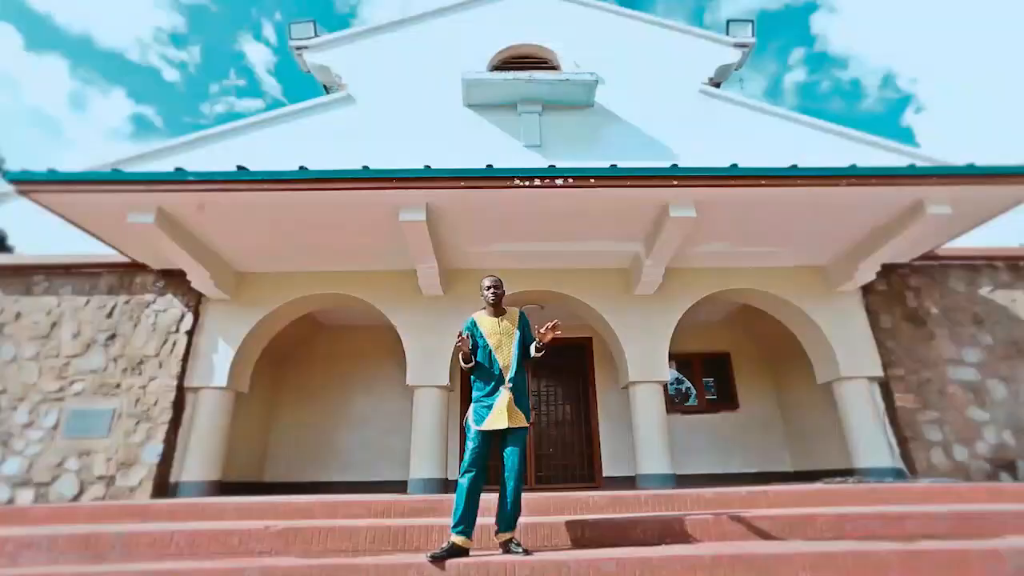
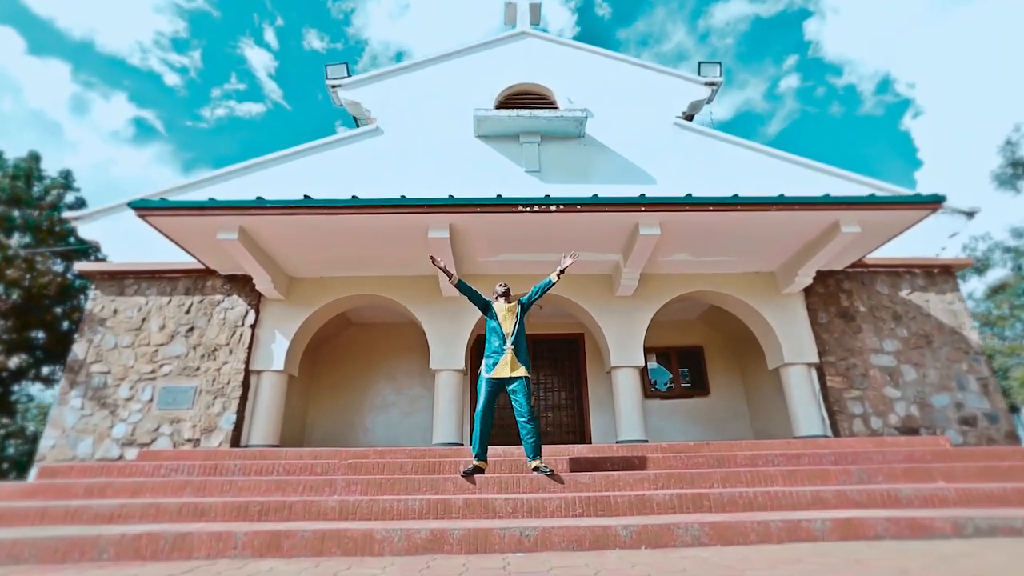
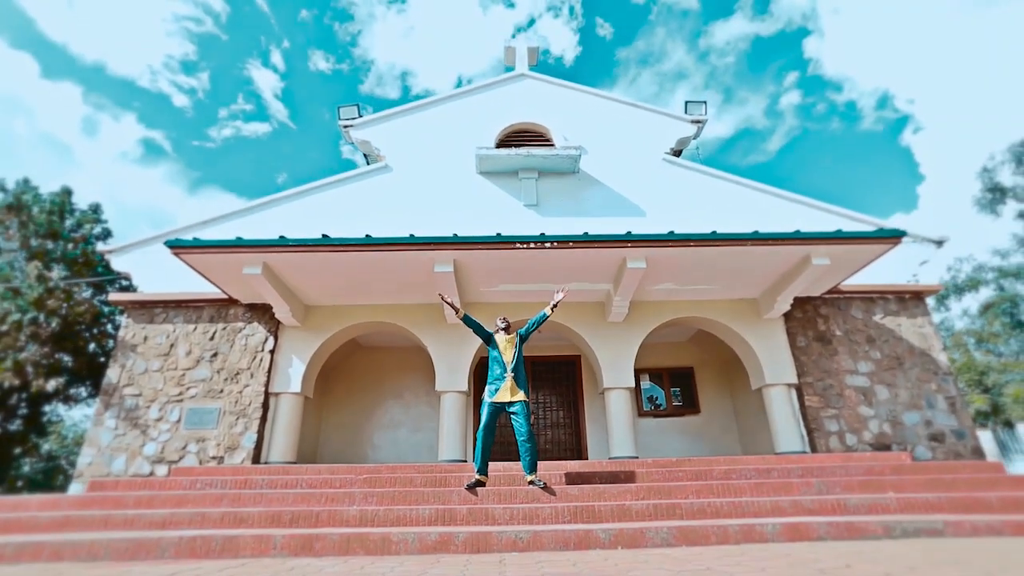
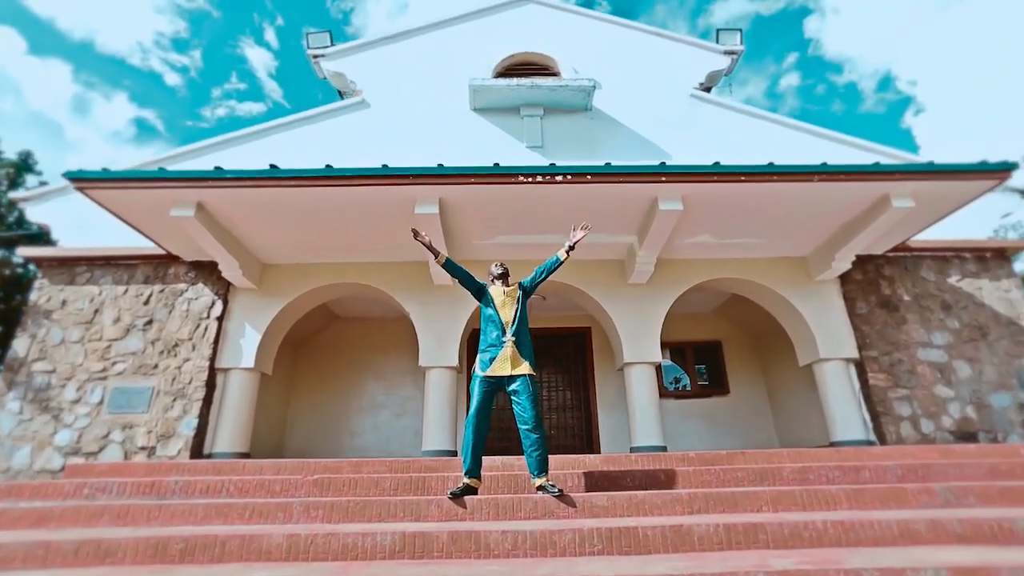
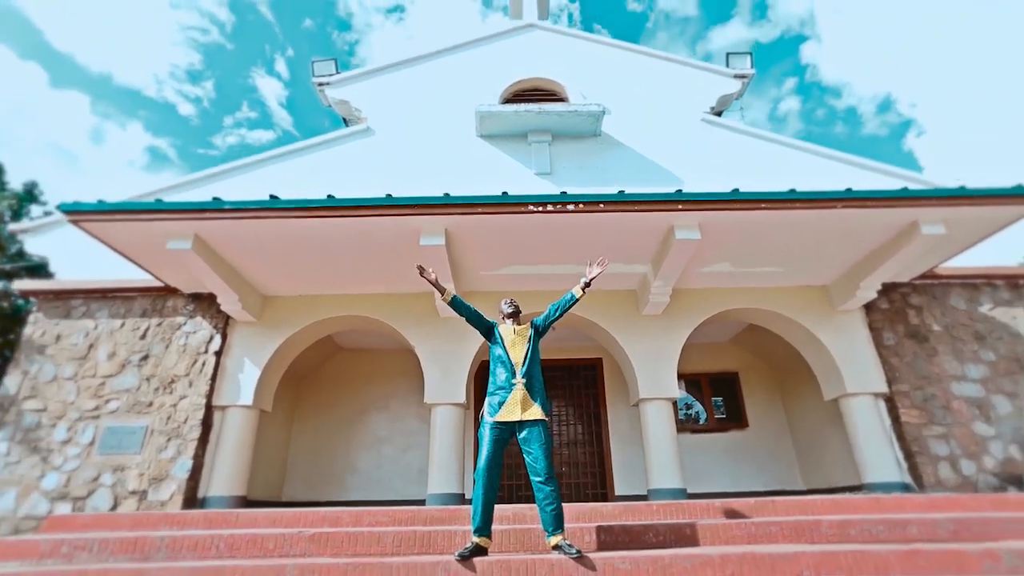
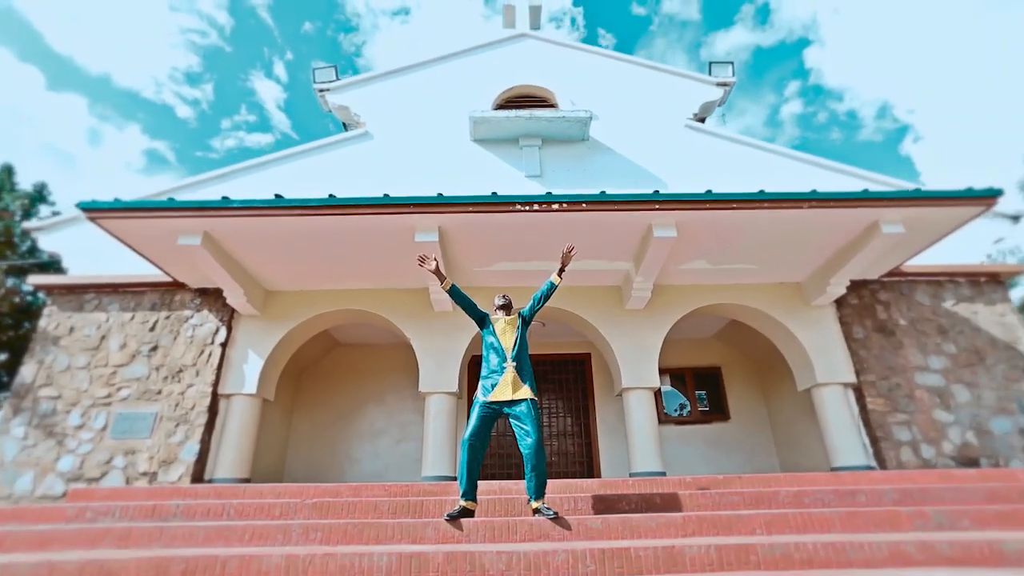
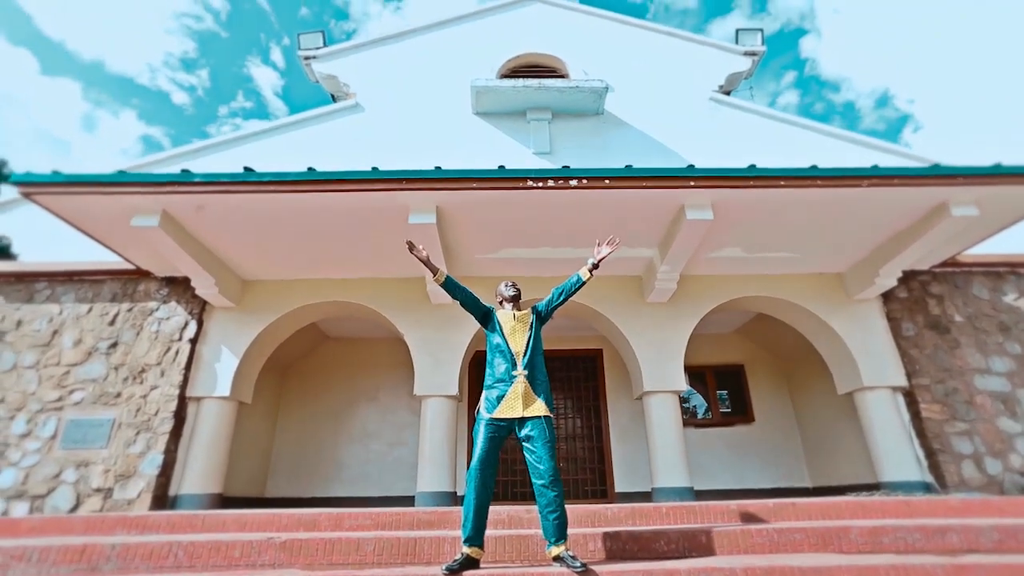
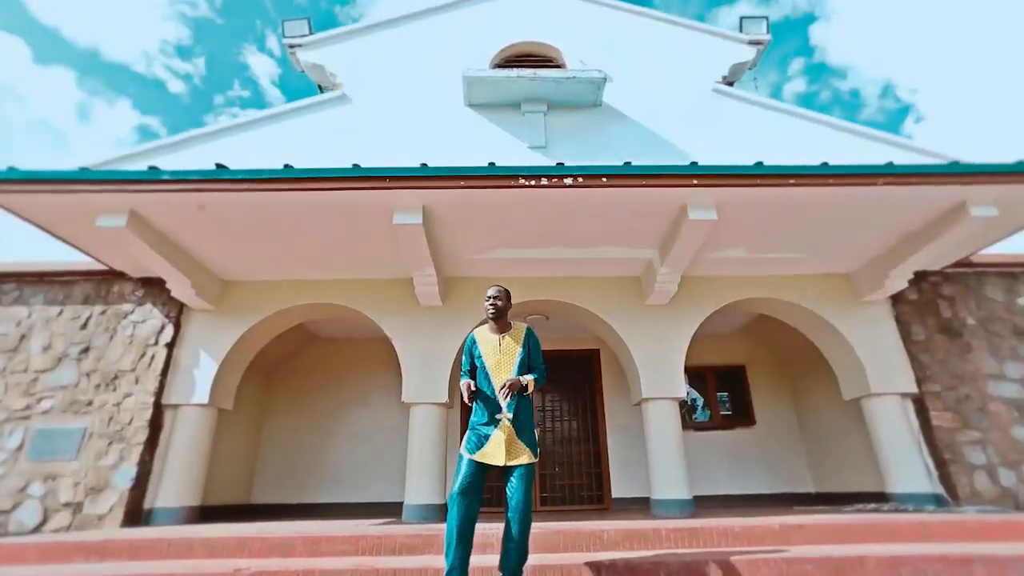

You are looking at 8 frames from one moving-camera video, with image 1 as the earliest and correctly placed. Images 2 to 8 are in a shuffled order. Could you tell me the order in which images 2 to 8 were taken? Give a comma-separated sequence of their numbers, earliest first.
8, 6, 3, 2, 4, 7, 5
